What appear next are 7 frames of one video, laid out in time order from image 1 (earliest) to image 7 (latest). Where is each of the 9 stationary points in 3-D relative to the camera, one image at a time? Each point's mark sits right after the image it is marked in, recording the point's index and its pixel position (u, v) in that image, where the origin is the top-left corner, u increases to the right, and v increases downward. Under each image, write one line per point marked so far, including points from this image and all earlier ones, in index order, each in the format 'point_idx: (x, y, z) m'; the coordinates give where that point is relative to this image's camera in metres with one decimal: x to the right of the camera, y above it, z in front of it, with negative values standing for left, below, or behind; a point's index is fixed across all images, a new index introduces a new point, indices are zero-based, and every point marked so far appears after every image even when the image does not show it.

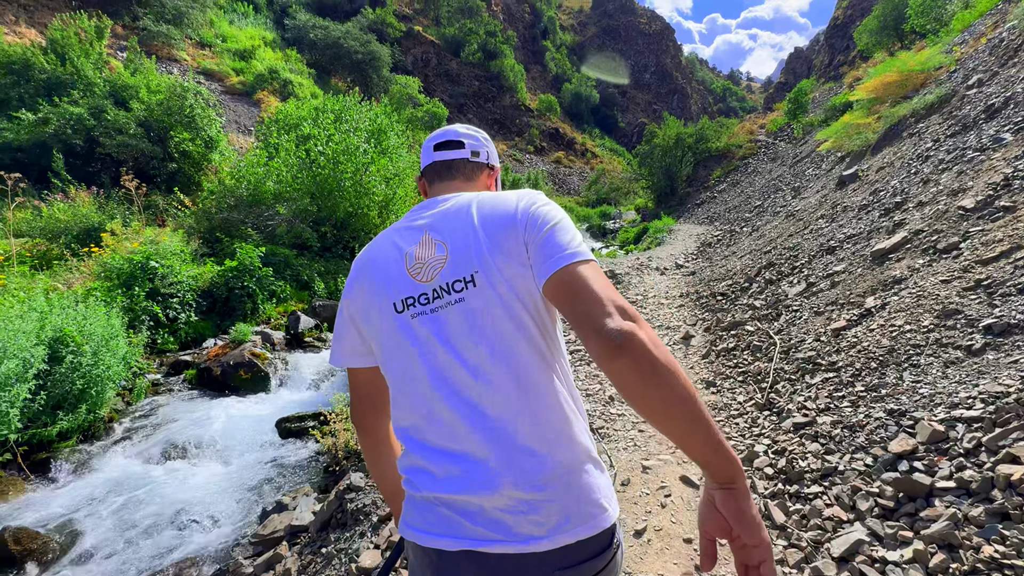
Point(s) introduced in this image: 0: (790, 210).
0: (+5.9, +1.7, +10.0) m
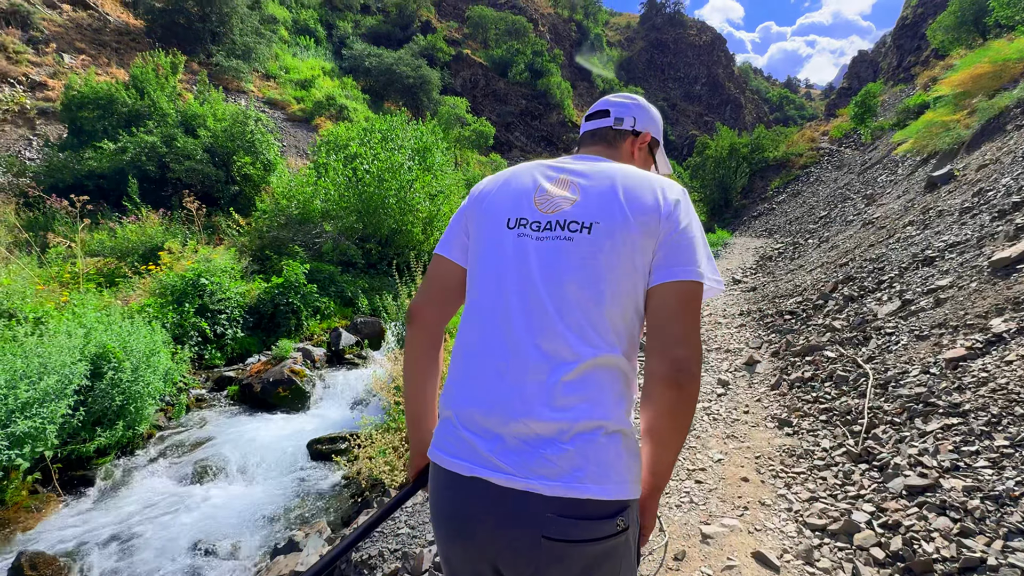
0: (+6.8, +1.3, +9.0) m
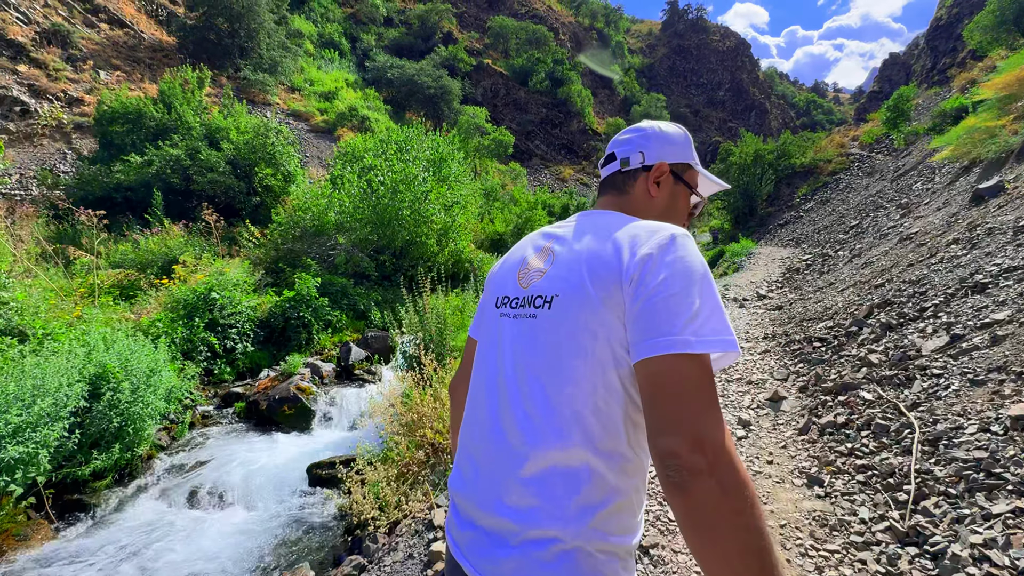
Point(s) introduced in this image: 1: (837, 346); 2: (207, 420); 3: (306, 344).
0: (+7.0, +1.0, +8.4) m
1: (+3.5, -0.6, +5.1) m
2: (-5.3, -2.3, +8.1) m
3: (-4.8, -1.3, +10.8) m
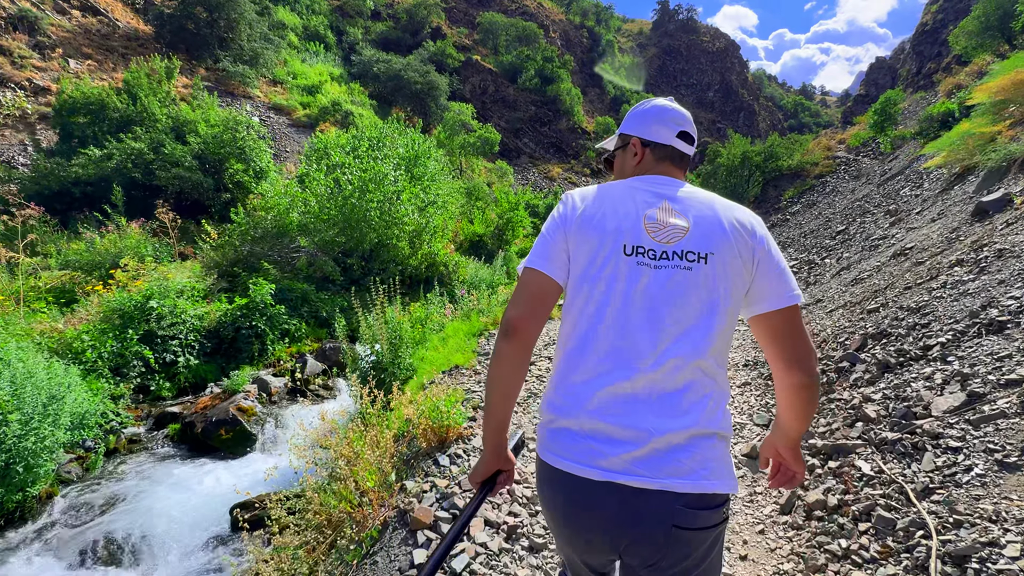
0: (+6.4, +0.7, +7.9) m
1: (+3.0, -0.9, +4.5) m
2: (-5.9, -2.5, +7.3) m
3: (-5.4, -1.4, +10.0) m
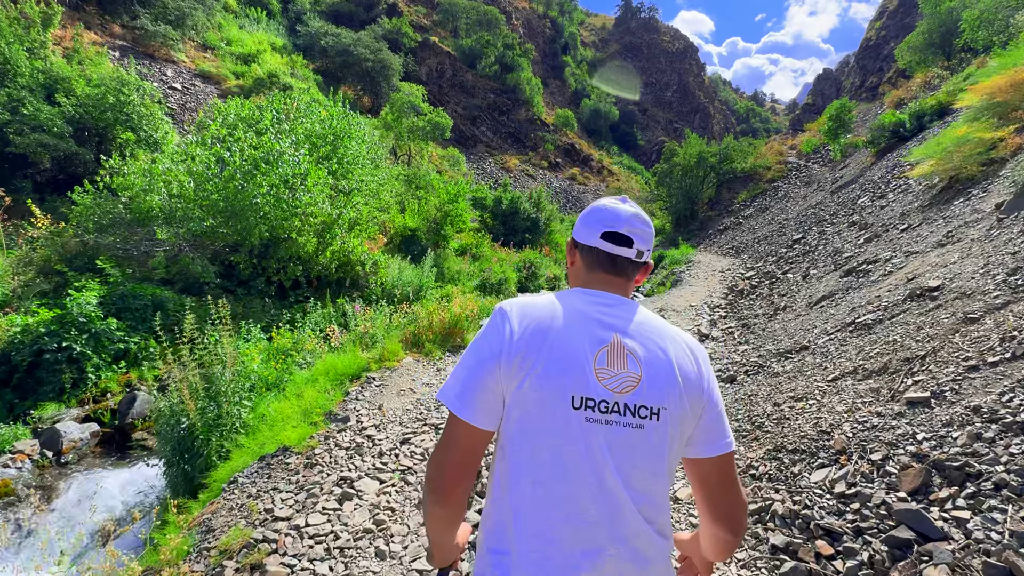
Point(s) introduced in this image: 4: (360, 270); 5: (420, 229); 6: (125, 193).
0: (+5.0, +0.2, +6.3) m
1: (+1.9, -1.4, +2.6) m
2: (-7.2, -2.6, +4.7) m
3: (-7.0, -1.6, +7.4) m
4: (-4.1, +0.5, +12.7) m
5: (-3.5, +2.2, +18.1) m
6: (-8.7, +2.2, +10.7) m
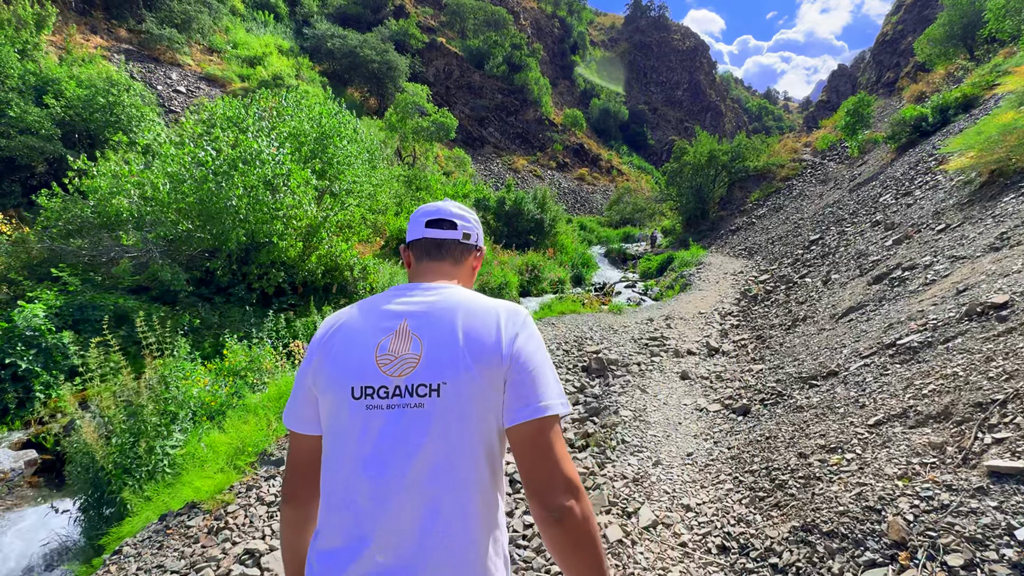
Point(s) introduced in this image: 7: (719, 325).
0: (+4.8, +0.1, +5.4) m
1: (+1.6, -1.5, +1.8) m
2: (-7.5, -2.8, +4.0) m
3: (-7.2, -1.8, +6.7) m
4: (-4.2, +0.3, +12.0) m
5: (-3.5, +2.1, +17.4) m
6: (-8.9, +2.0, +10.1) m
7: (+4.1, -0.7, +9.4) m
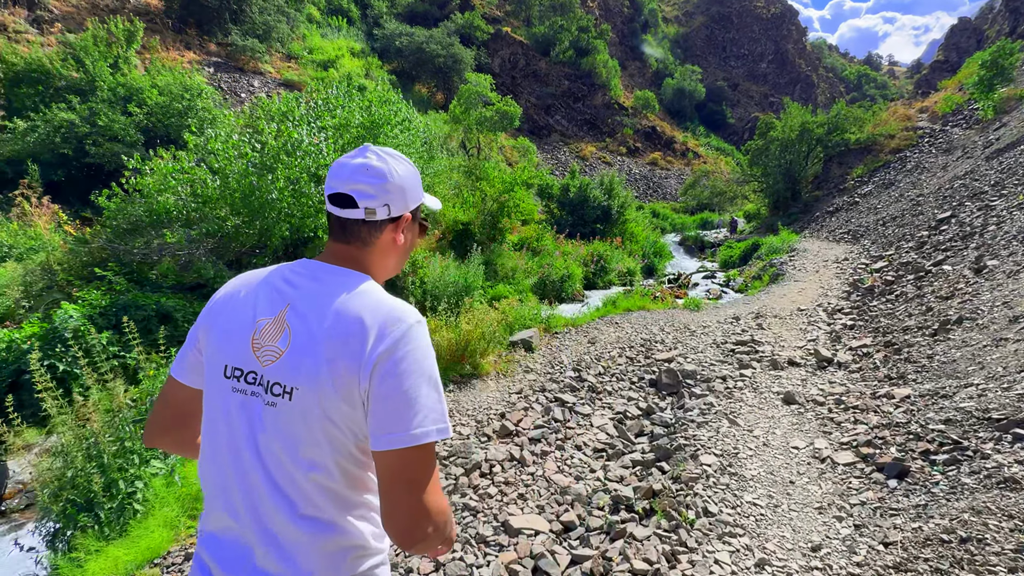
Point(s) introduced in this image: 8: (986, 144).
0: (+5.1, +0.2, +3.4) m
1: (+1.4, -1.5, +0.4) m
2: (-7.2, -2.9, +4.0) m
3: (-6.6, -1.8, +6.6) m
4: (-2.9, +0.4, +11.3) m
5: (-1.4, +2.3, +16.5) m
6: (-7.8, +2.0, +10.1) m
7: (+5.1, -0.6, +7.5) m
8: (+17.0, +5.0, +16.6) m
